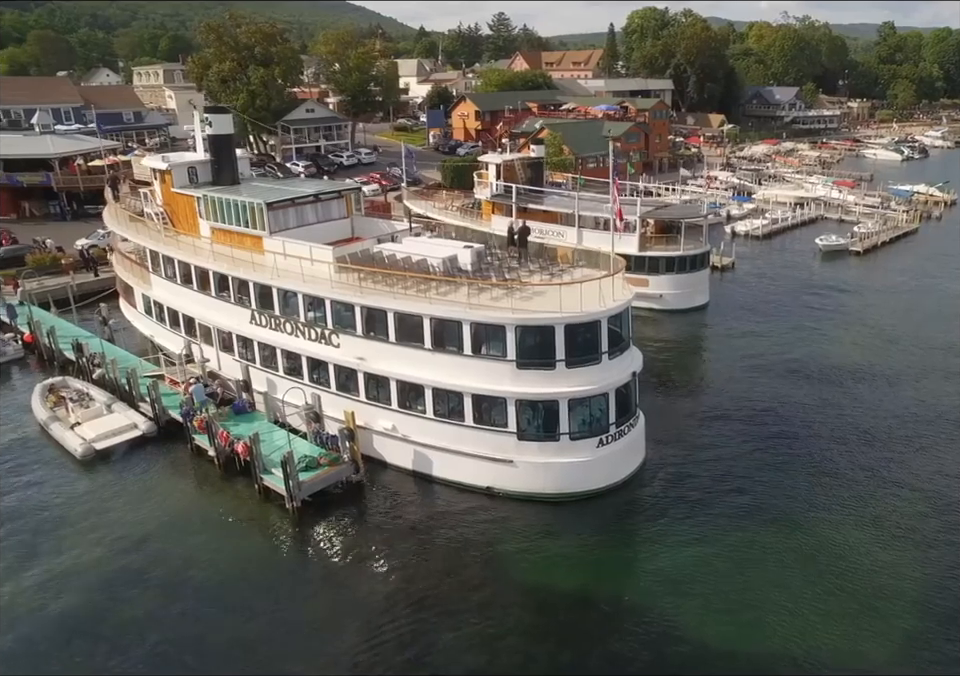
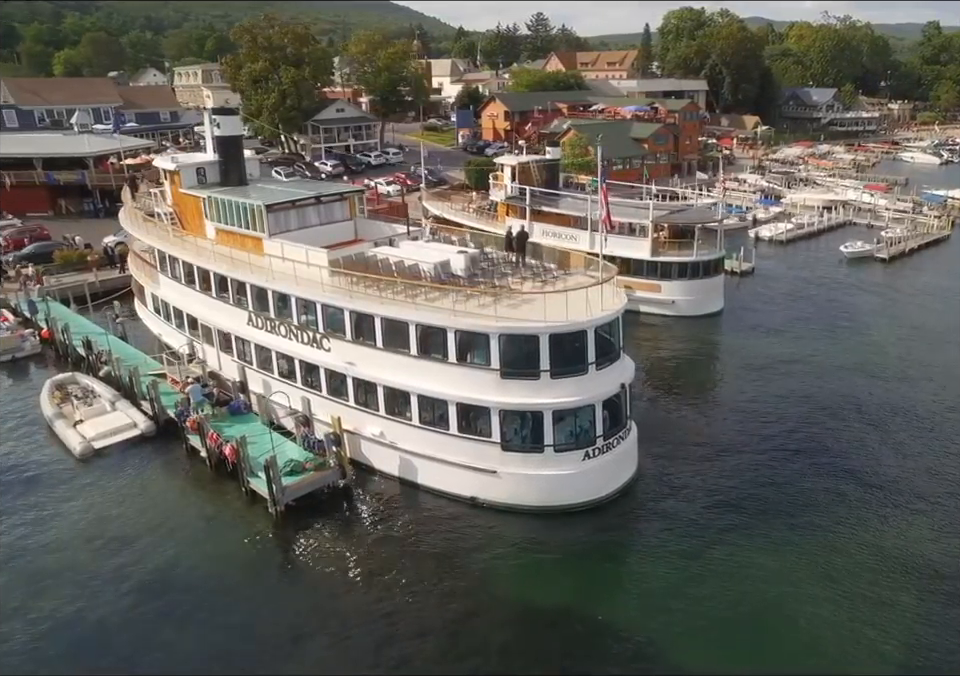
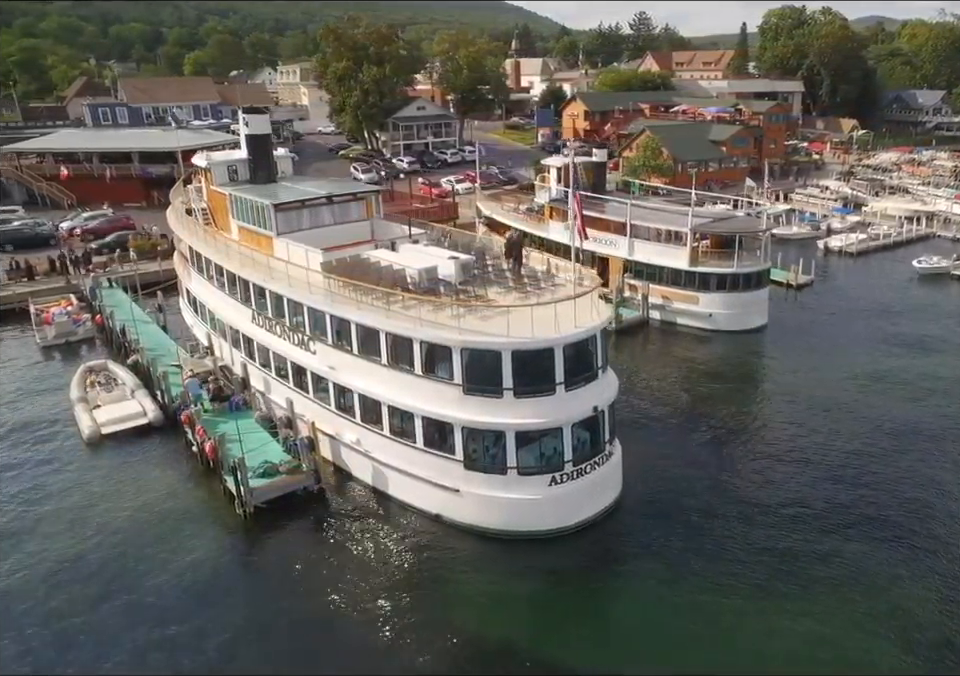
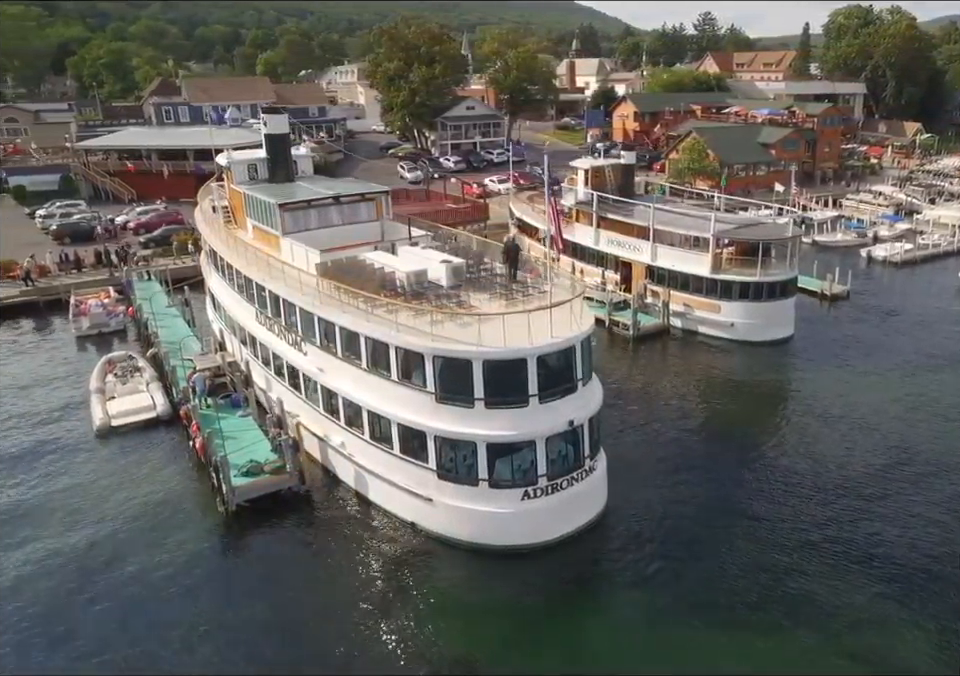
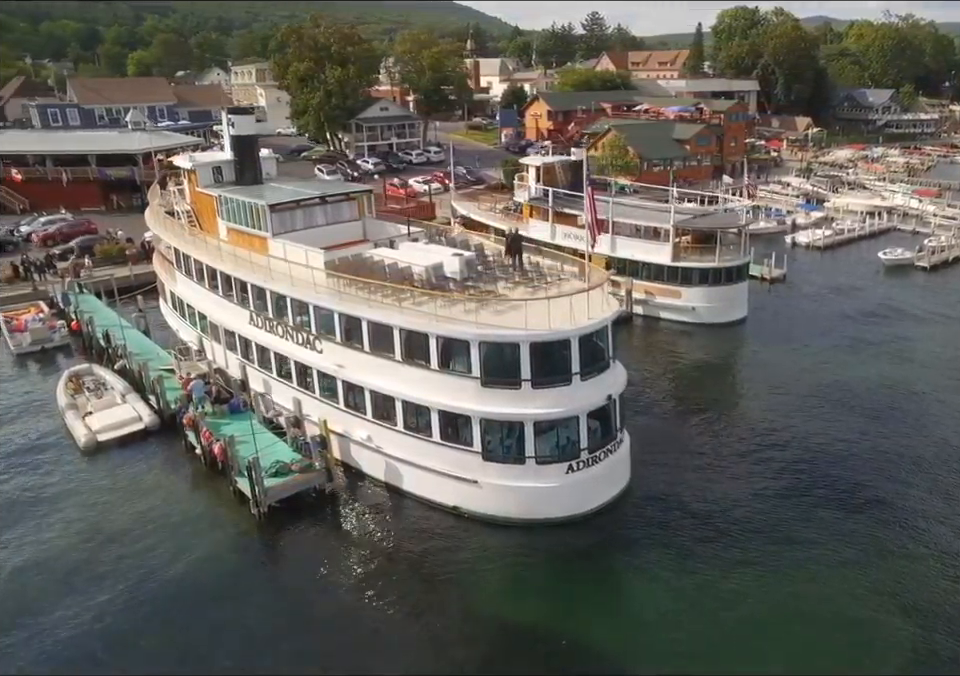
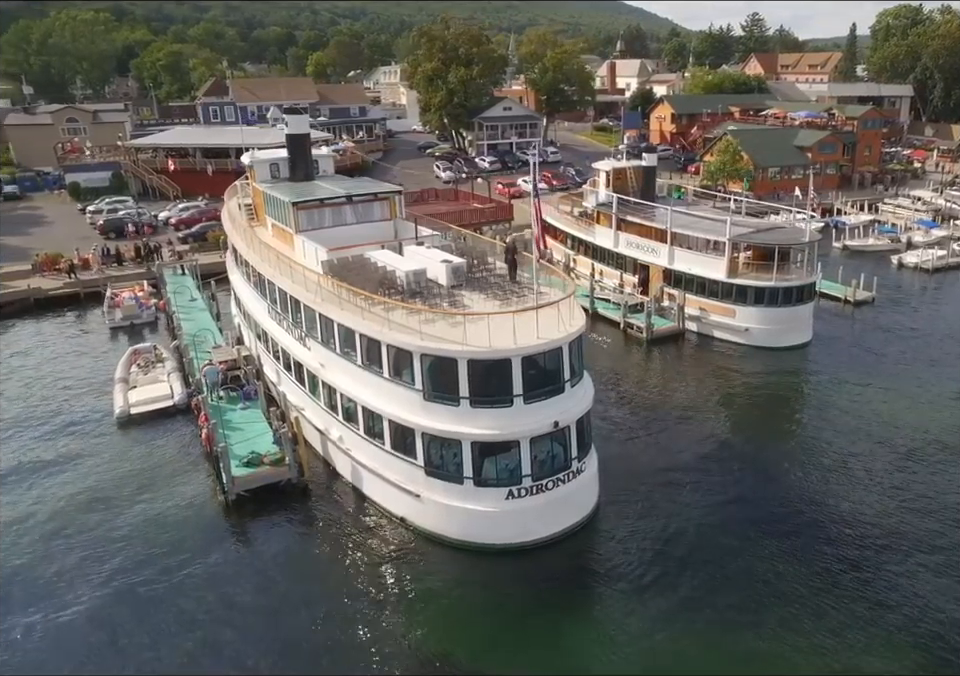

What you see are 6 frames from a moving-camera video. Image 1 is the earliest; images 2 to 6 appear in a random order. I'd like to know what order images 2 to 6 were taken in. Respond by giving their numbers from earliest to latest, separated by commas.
2, 5, 3, 4, 6
